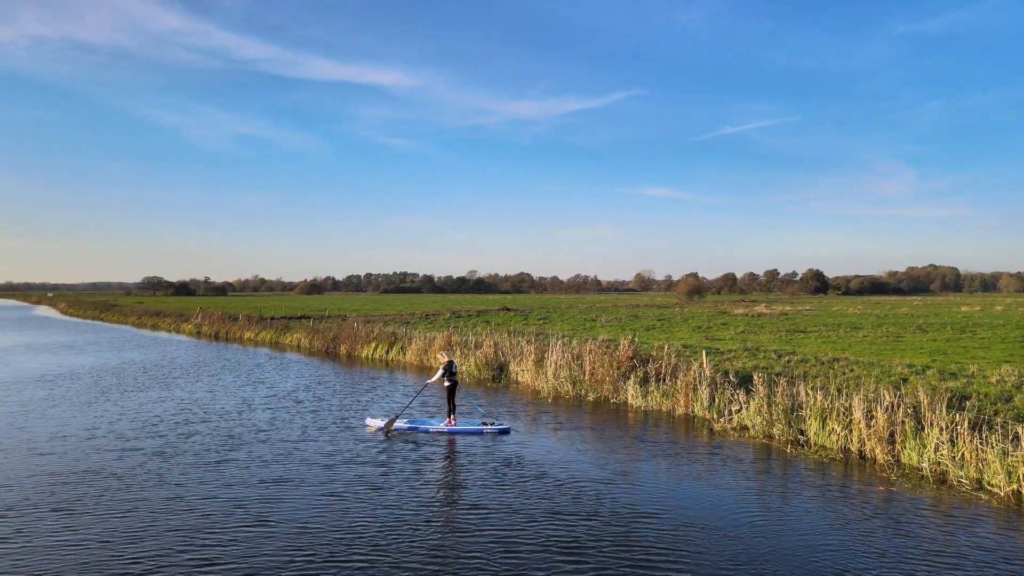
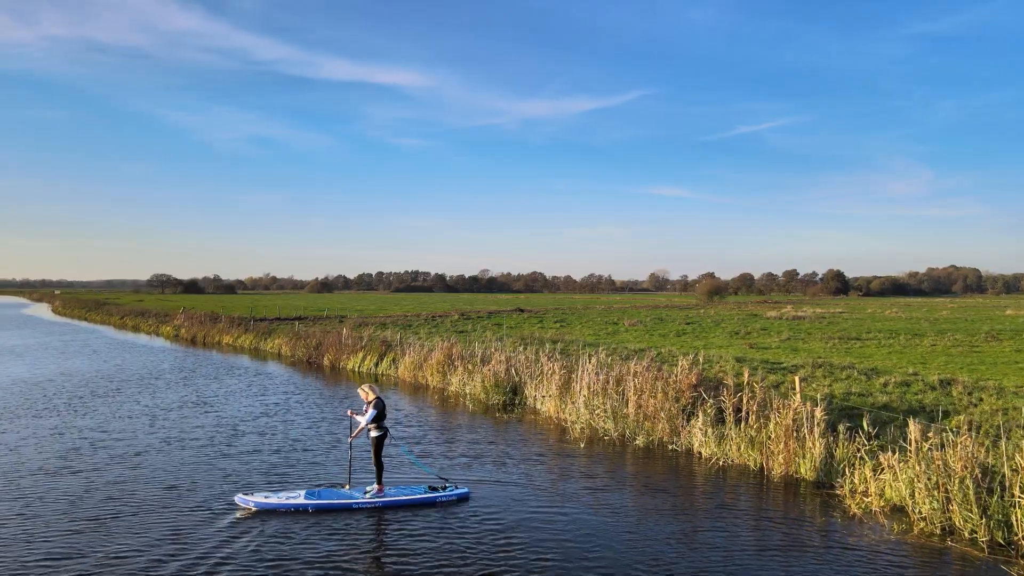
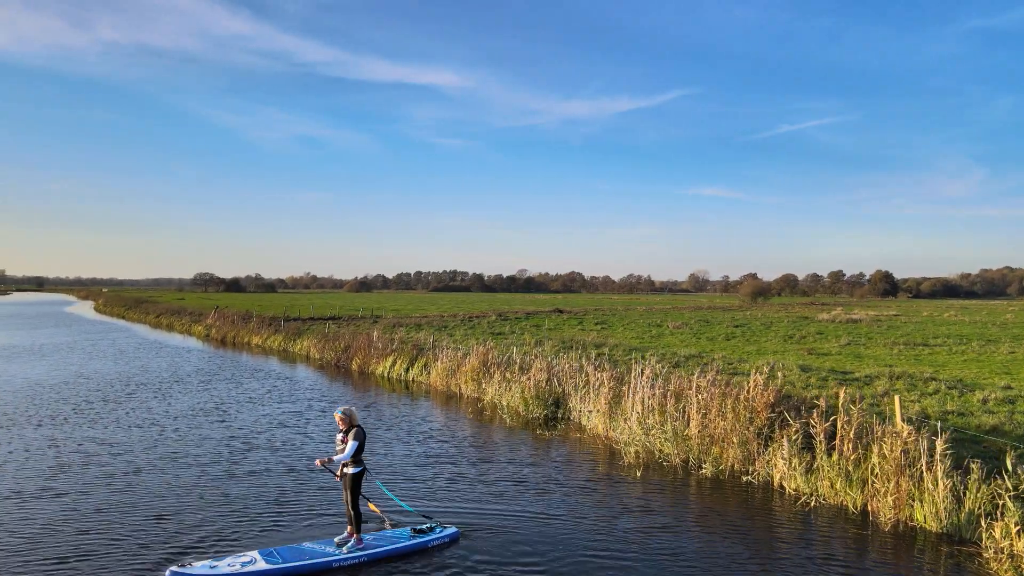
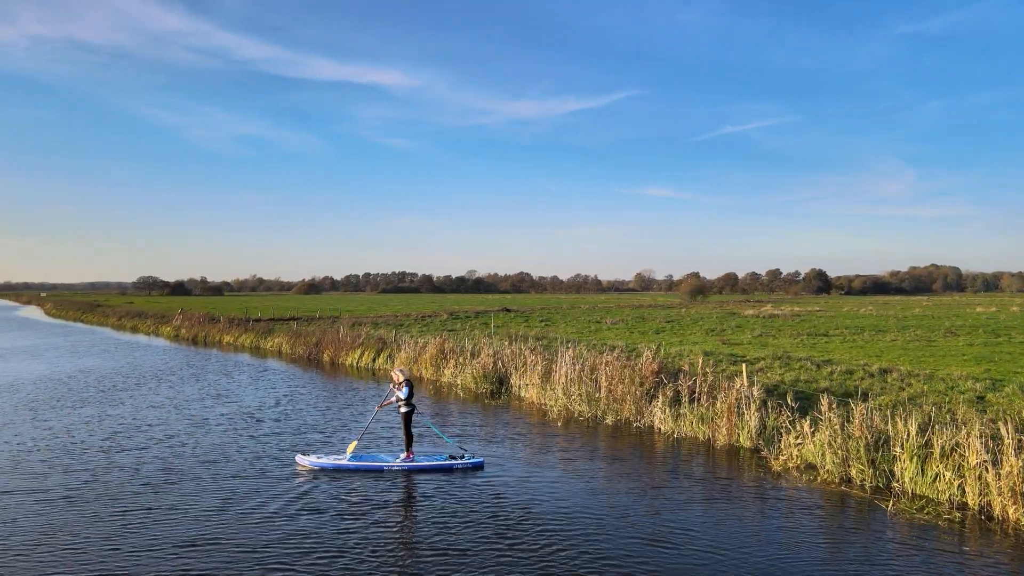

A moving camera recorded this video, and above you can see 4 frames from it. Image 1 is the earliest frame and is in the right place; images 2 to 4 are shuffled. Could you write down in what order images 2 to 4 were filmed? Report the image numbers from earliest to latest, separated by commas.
4, 2, 3
